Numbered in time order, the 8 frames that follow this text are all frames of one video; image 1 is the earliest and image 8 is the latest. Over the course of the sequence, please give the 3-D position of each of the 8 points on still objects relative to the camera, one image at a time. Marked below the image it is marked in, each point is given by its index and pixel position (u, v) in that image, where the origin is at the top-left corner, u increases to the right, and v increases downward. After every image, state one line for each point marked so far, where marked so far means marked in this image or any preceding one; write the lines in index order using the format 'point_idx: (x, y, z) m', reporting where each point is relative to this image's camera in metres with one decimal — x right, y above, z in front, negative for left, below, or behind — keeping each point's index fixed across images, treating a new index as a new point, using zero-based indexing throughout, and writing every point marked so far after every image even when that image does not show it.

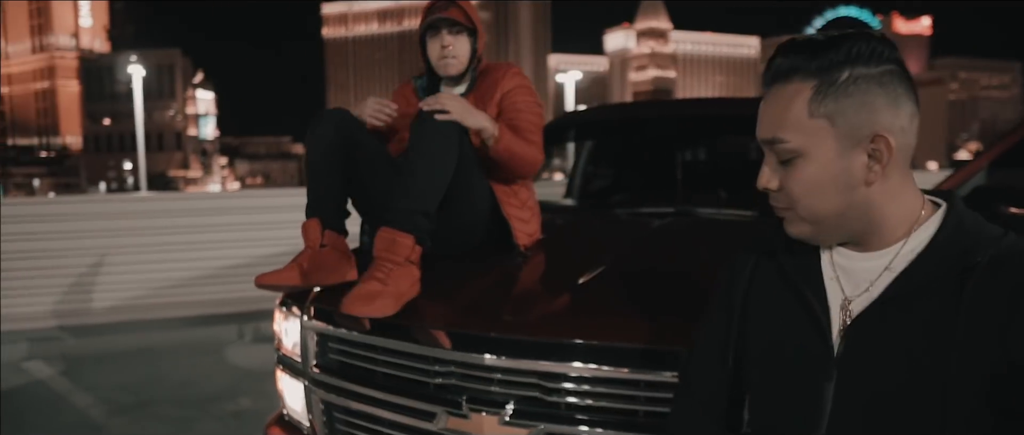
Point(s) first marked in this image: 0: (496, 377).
0: (-0.1, -0.4, +2.1) m
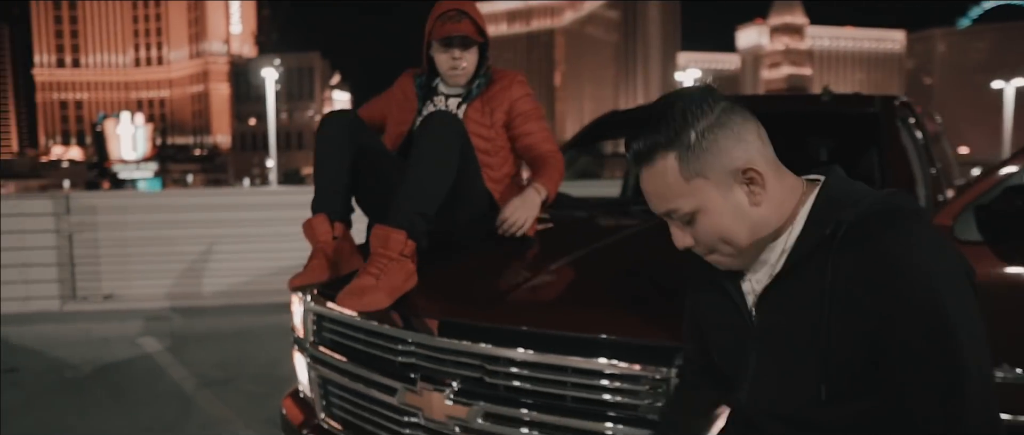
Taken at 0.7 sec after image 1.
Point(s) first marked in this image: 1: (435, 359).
0: (-0.2, -0.4, +2.3) m
1: (-0.2, -0.4, +2.3) m
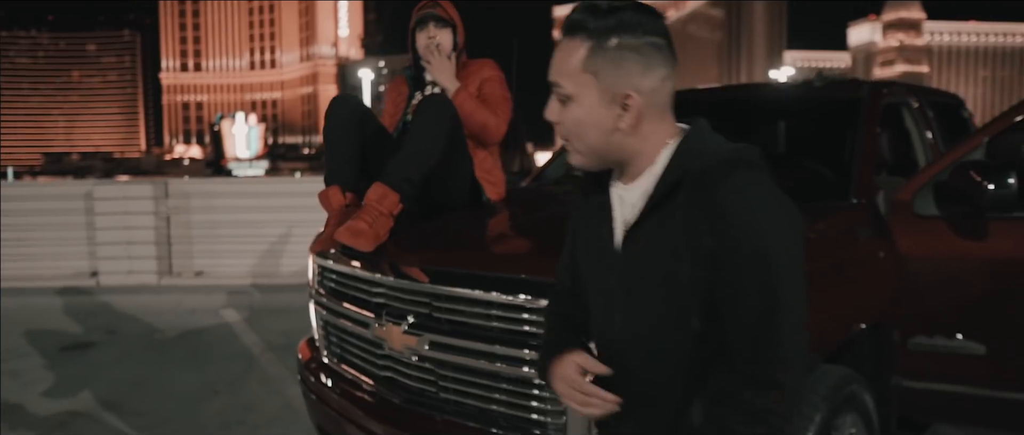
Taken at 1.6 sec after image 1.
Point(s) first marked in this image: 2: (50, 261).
0: (-0.4, -0.3, +2.7) m
1: (-0.4, -0.3, +2.7) m
2: (-5.7, -0.5, +9.9) m
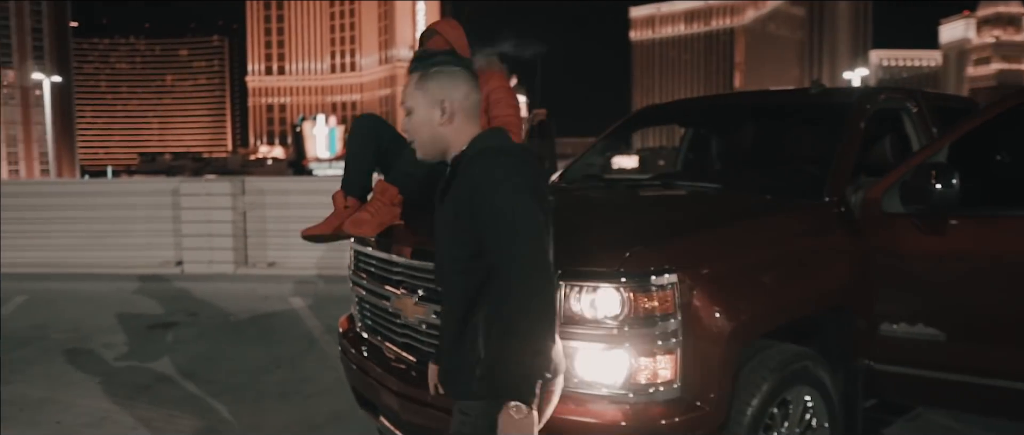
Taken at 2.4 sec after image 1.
0: (-0.4, -0.2, +3.2) m
1: (-0.4, -0.3, +3.2) m
2: (-5.1, -0.4, +10.9) m
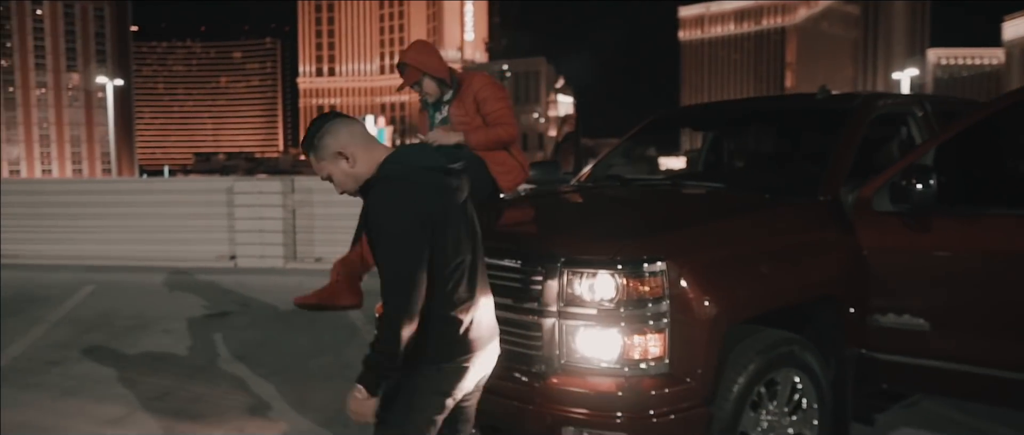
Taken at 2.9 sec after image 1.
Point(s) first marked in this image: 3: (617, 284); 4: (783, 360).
0: (-0.3, -0.2, +3.6) m
1: (-0.3, -0.2, +3.6) m
2: (-4.6, -0.4, +11.5) m
3: (+0.4, -0.2, +3.0) m
4: (+1.2, -0.6, +3.4) m
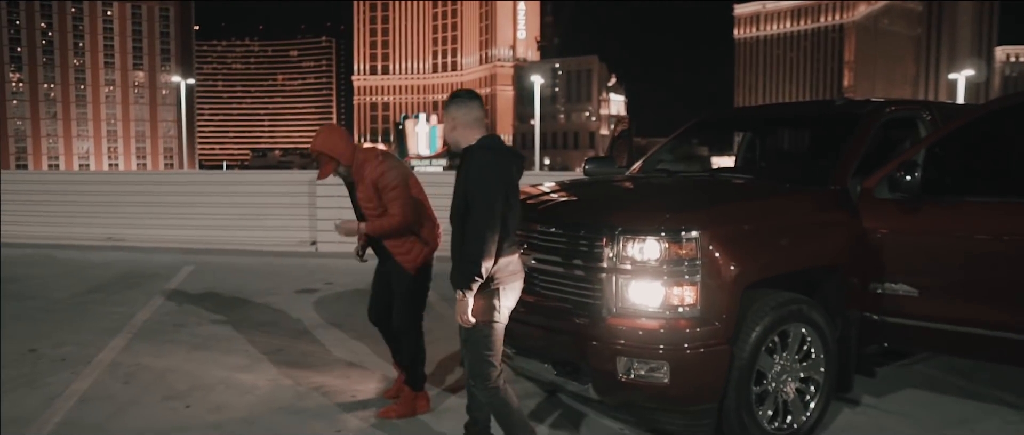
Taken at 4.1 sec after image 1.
0: (0.0, -0.1, +4.6) m
1: (0.0, -0.1, +4.6) m
2: (-3.7, -0.2, +12.7) m
3: (+0.7, -0.2, +3.9) m
4: (+1.5, -0.5, +4.3) m
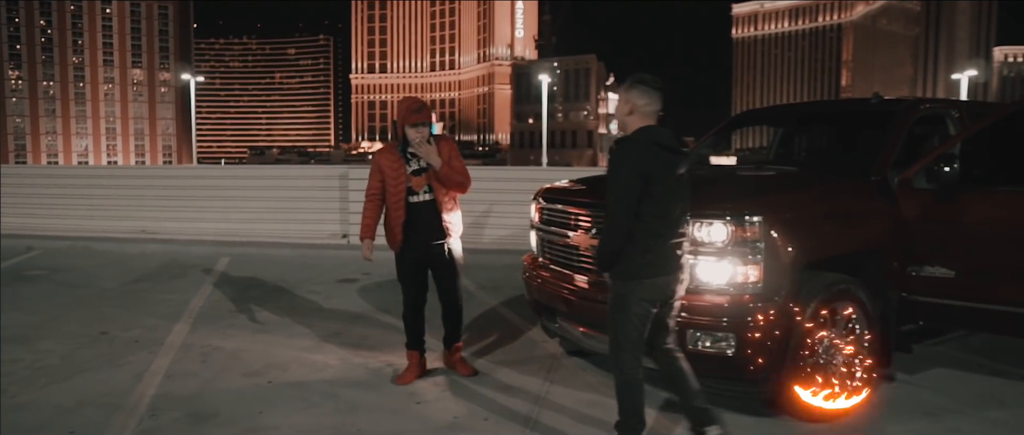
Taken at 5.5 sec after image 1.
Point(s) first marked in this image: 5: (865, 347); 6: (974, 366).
0: (+0.5, 0.0, +5.0) m
1: (+0.5, 0.0, +5.0) m
2: (-3.3, -0.1, +13.1) m
3: (+1.2, -0.1, +4.3) m
4: (+2.0, -0.5, +4.7) m
5: (+2.2, -0.8, +4.9) m
6: (+3.5, -1.1, +5.8) m
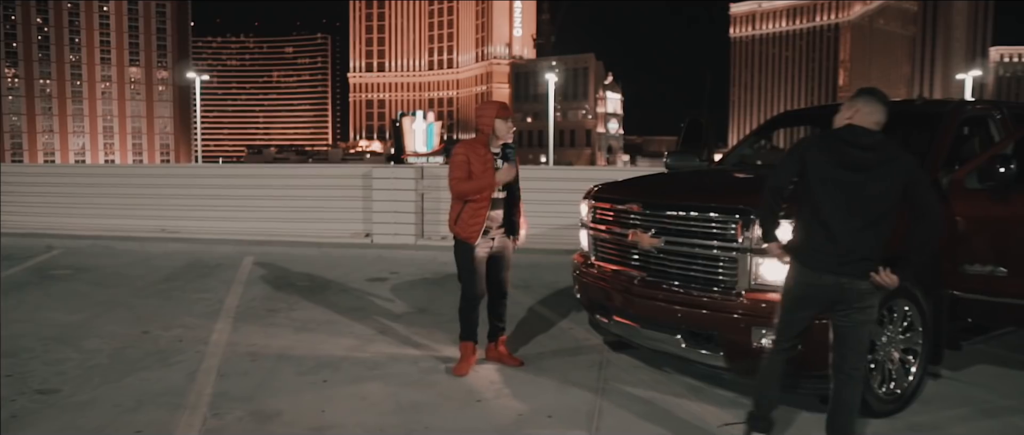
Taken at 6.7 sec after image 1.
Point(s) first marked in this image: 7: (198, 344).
0: (+0.9, 0.0, +5.1) m
1: (+0.9, 0.0, +5.1) m
2: (-2.9, -0.1, +13.2) m
3: (+1.6, -0.1, +4.4) m
4: (+2.4, -0.5, +4.8) m
5: (+2.6, -0.8, +5.0) m
6: (+3.8, -1.1, +5.9) m
7: (-2.8, -1.1, +7.0) m
